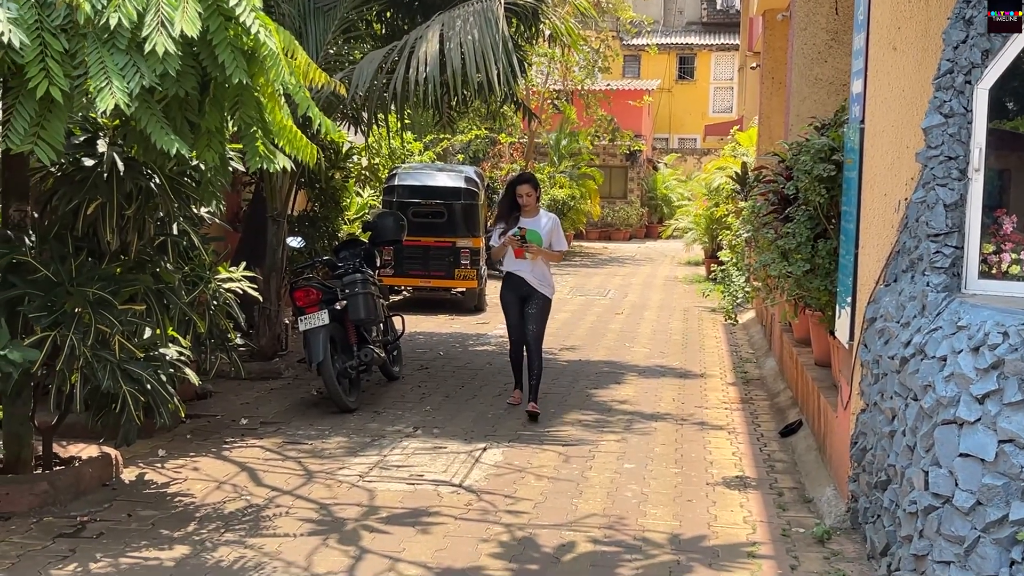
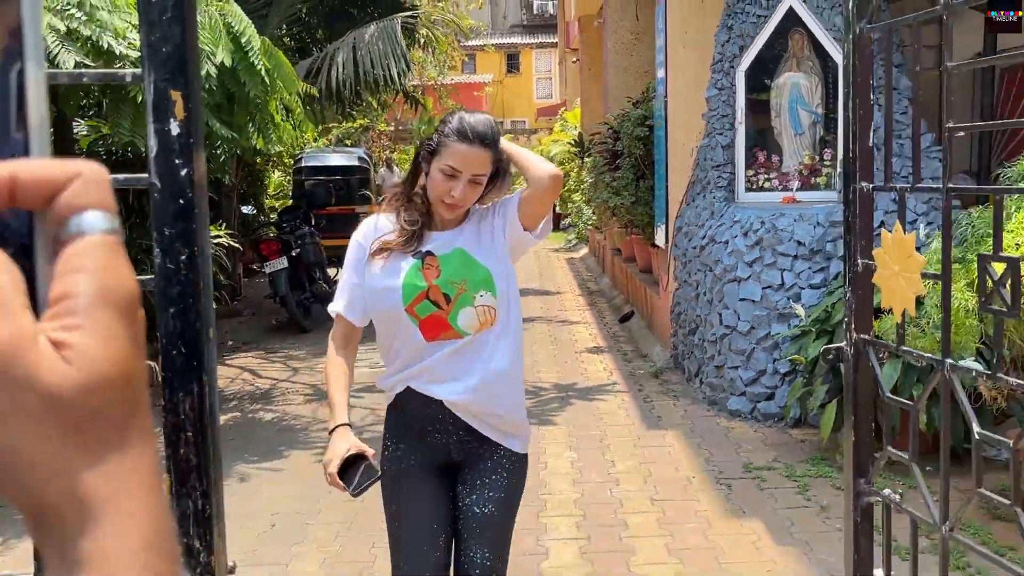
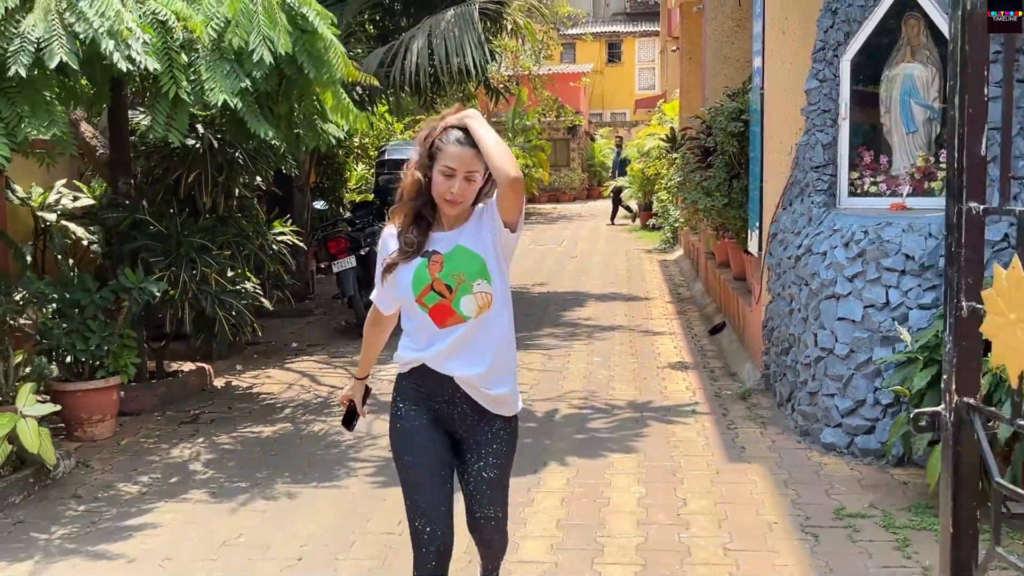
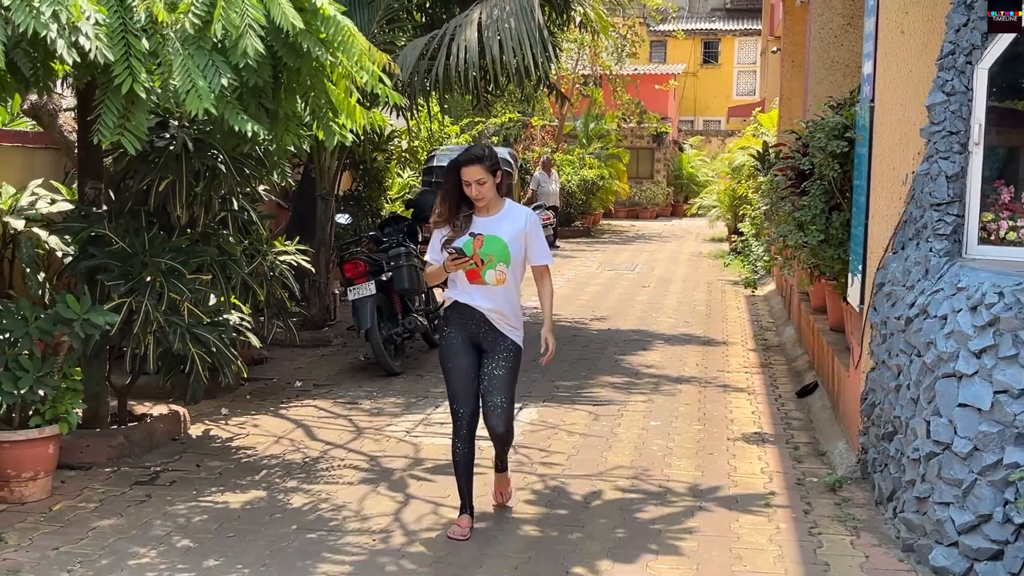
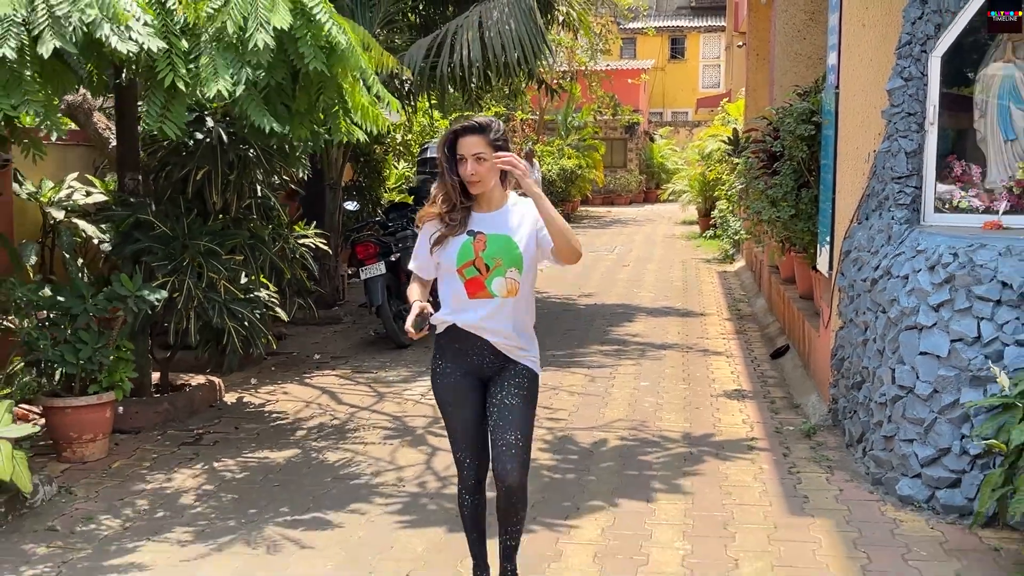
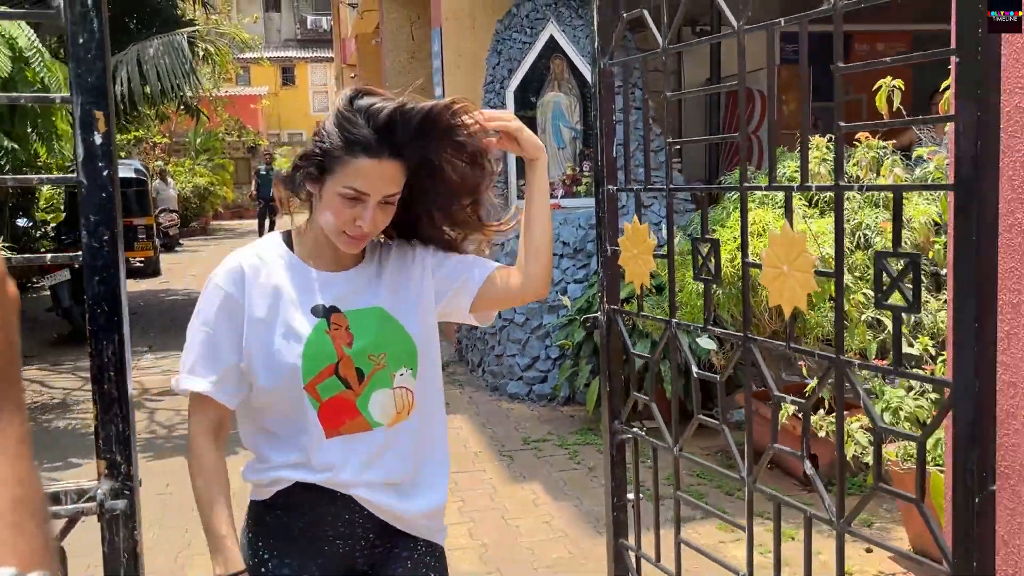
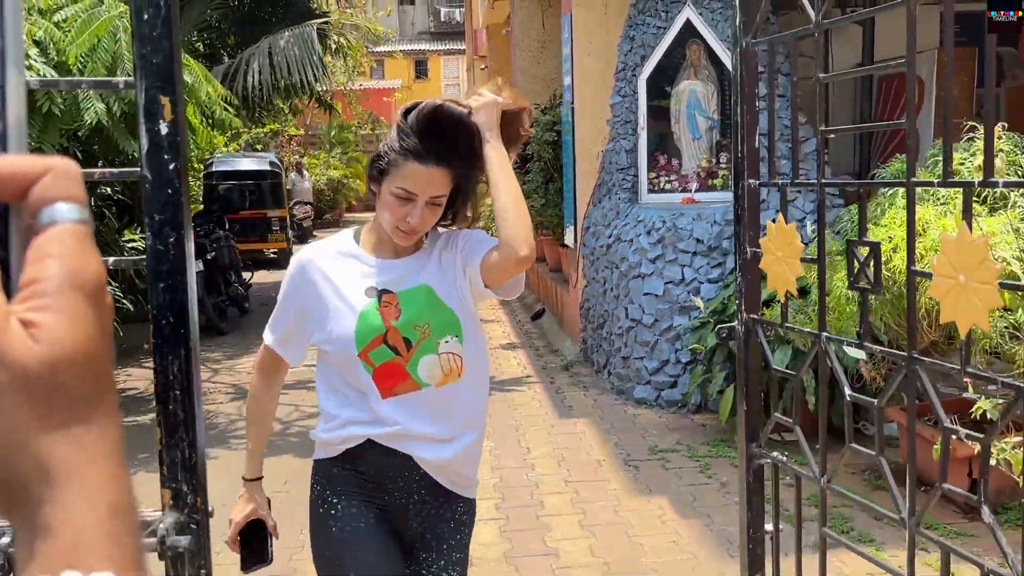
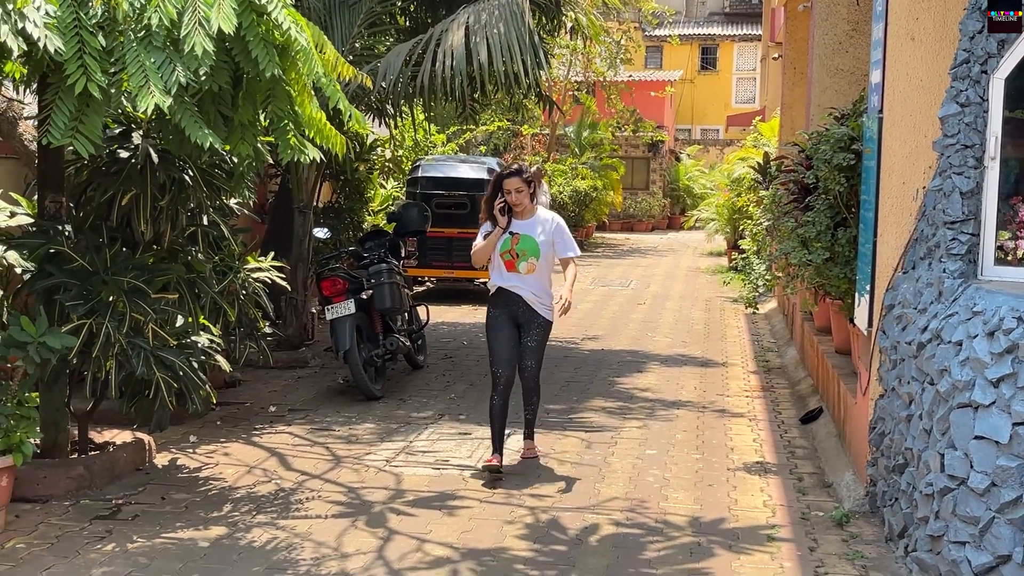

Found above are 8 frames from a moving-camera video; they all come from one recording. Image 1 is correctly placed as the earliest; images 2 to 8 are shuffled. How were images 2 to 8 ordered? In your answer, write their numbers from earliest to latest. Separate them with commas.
8, 4, 5, 3, 2, 7, 6
